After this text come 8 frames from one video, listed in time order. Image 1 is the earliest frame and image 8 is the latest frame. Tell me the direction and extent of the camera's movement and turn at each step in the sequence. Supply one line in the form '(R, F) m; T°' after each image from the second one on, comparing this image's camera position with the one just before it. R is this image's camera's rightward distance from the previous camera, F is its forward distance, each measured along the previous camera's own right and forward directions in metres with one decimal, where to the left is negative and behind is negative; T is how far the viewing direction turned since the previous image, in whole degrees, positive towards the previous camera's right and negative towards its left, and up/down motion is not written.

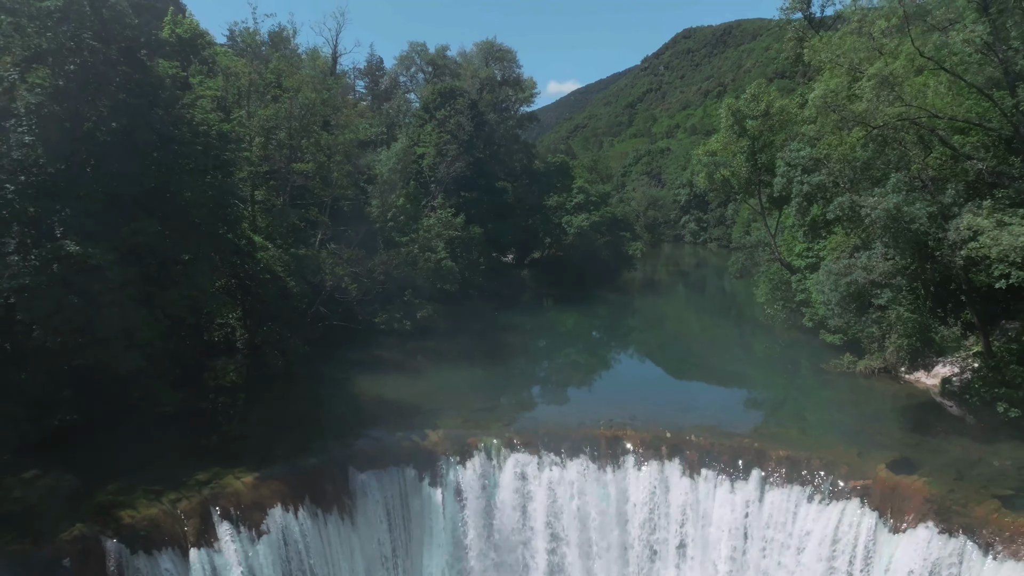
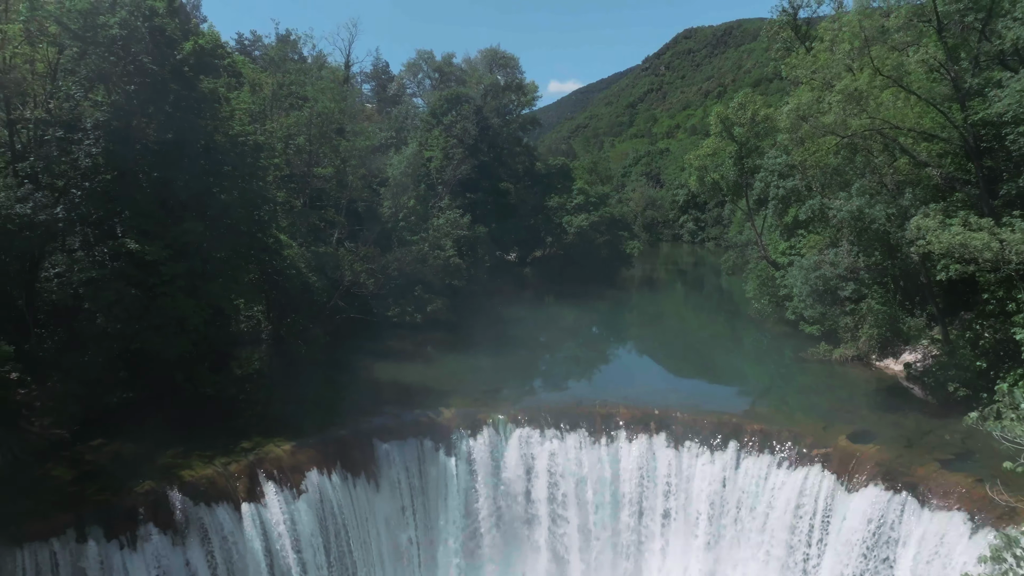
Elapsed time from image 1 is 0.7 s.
(-0.1, -1.7) m; 0°
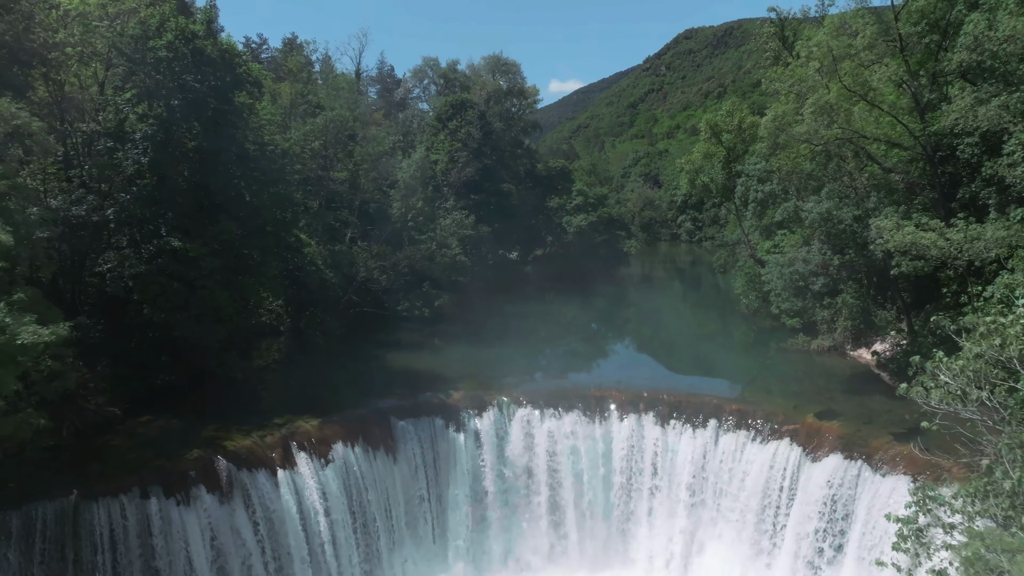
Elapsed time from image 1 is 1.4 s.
(0.0, -1.6) m; 0°
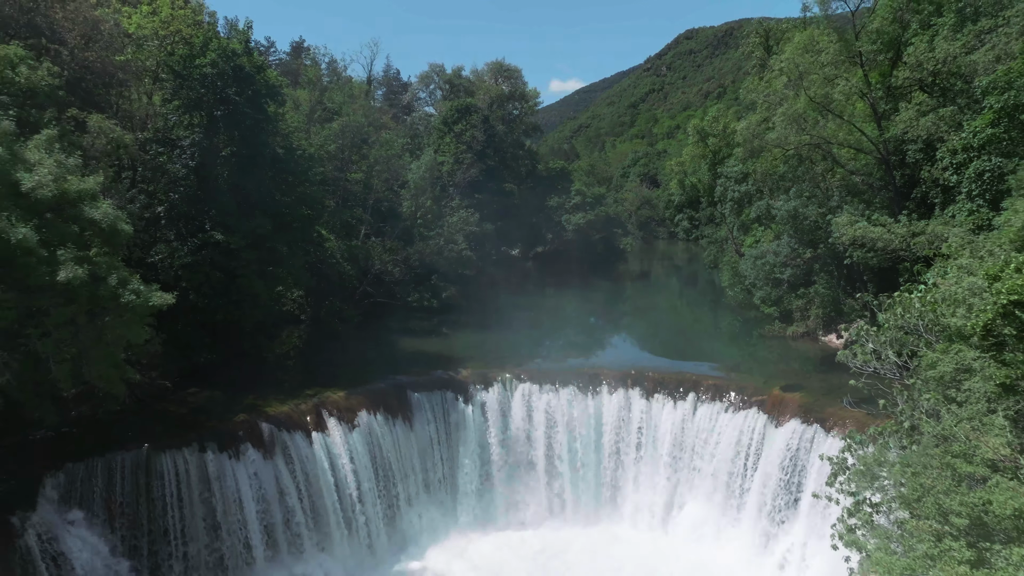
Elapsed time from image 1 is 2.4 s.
(0.0, -2.1) m; 0°
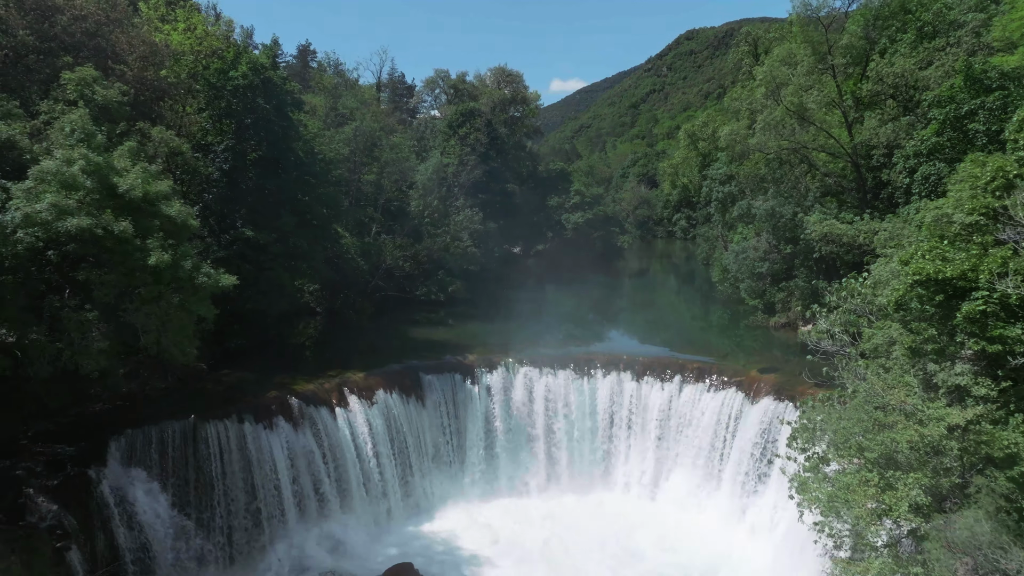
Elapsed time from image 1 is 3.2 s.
(0.0, -1.8) m; 0°
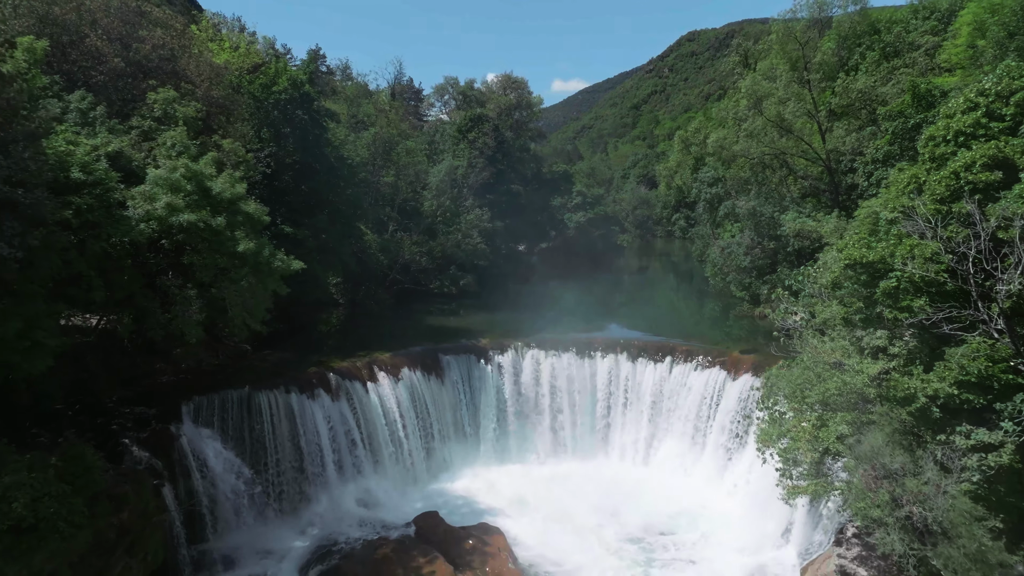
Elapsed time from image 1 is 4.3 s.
(-0.2, -2.4) m; 0°
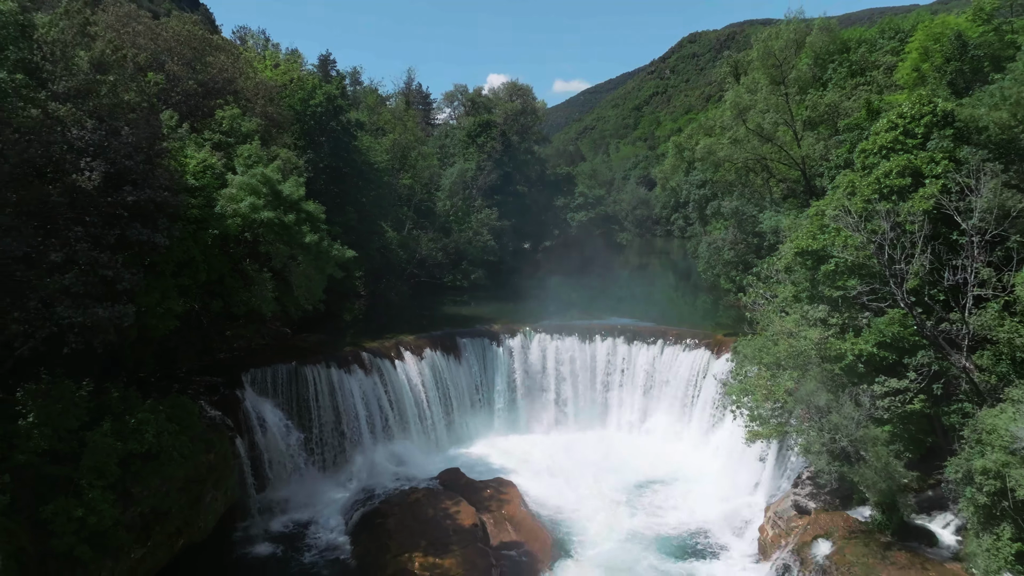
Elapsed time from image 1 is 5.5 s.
(-0.3, -2.8) m; 0°
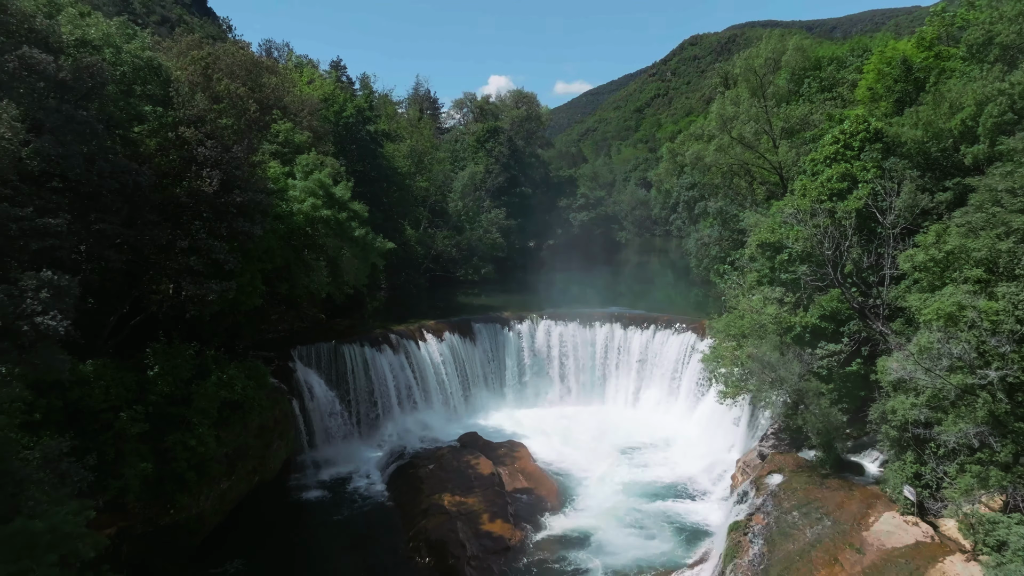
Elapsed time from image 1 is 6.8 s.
(-0.3, -3.1) m; 0°
